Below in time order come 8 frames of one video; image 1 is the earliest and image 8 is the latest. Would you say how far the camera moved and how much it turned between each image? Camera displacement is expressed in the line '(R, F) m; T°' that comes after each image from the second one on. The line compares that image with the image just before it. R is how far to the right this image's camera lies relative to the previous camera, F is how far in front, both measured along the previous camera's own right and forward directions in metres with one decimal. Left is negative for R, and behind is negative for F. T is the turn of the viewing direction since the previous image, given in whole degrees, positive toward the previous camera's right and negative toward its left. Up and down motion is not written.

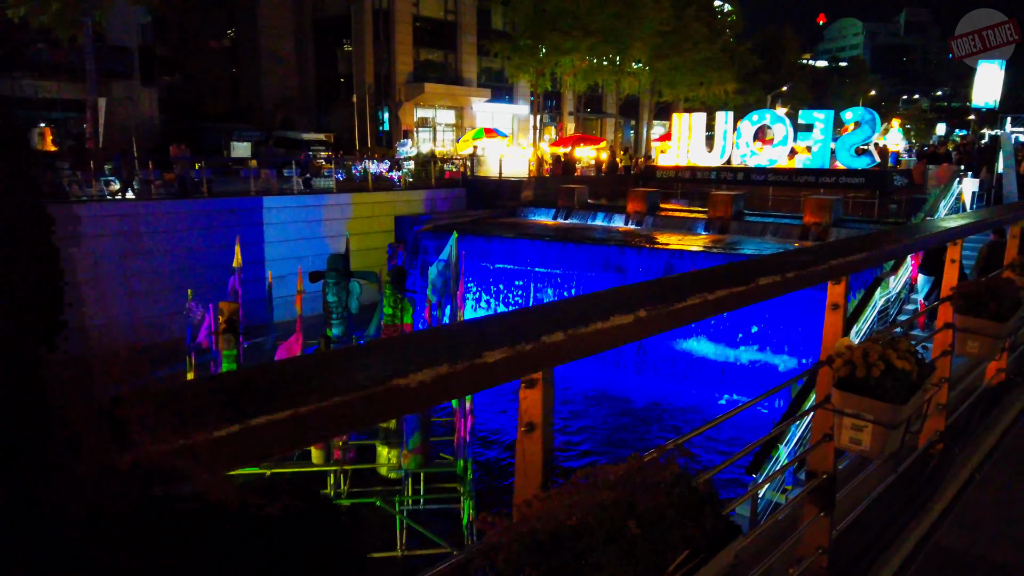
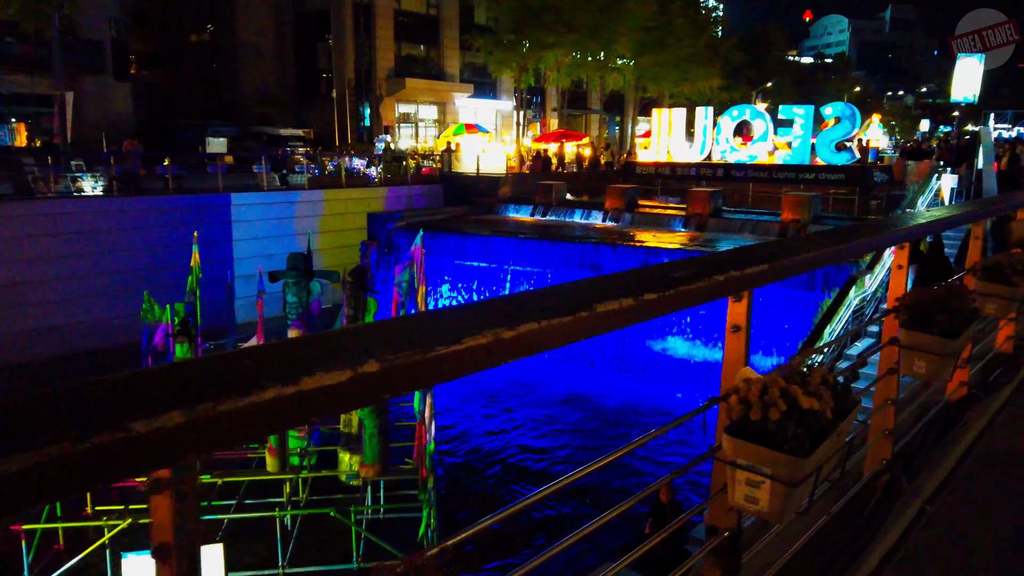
(+0.3, +0.3) m; +1°
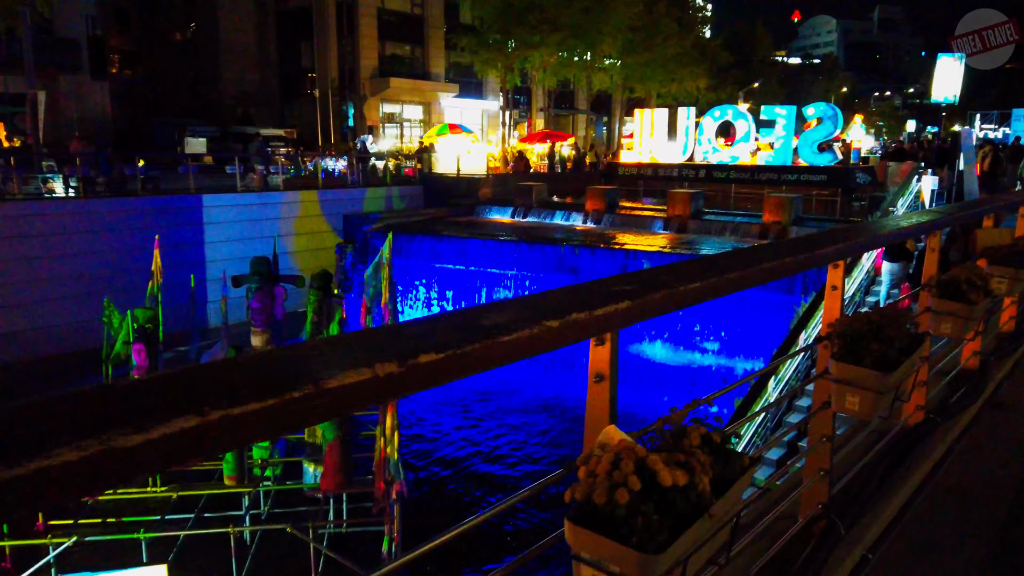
(+0.3, +0.3) m; +1°
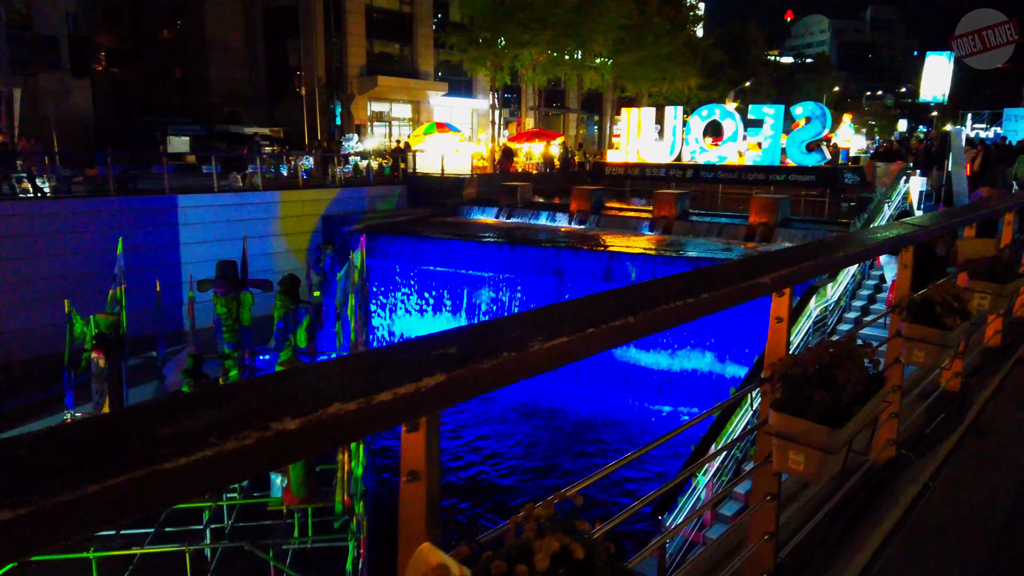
(+0.3, +0.3) m; 0°
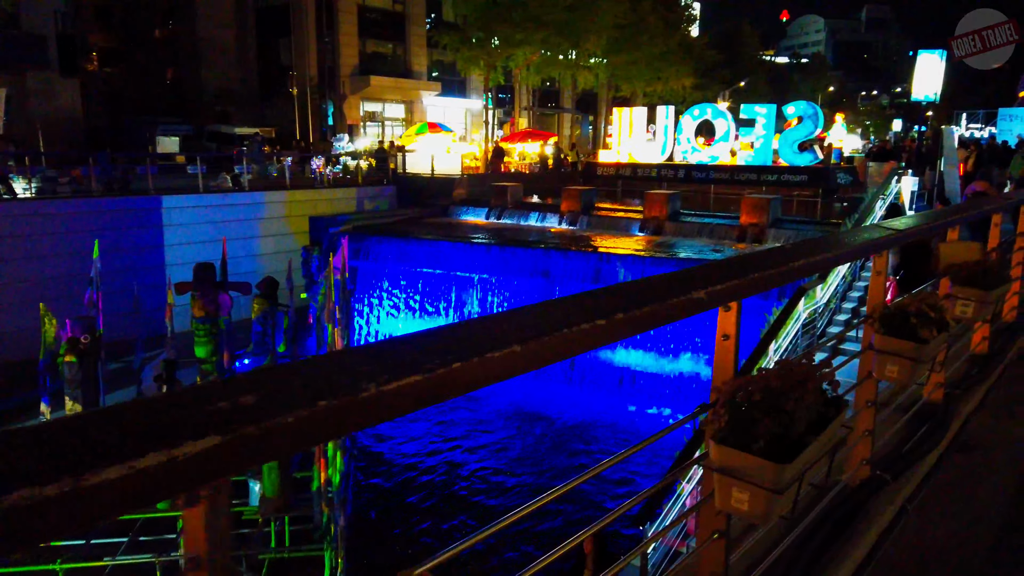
(+0.2, +0.2) m; 0°
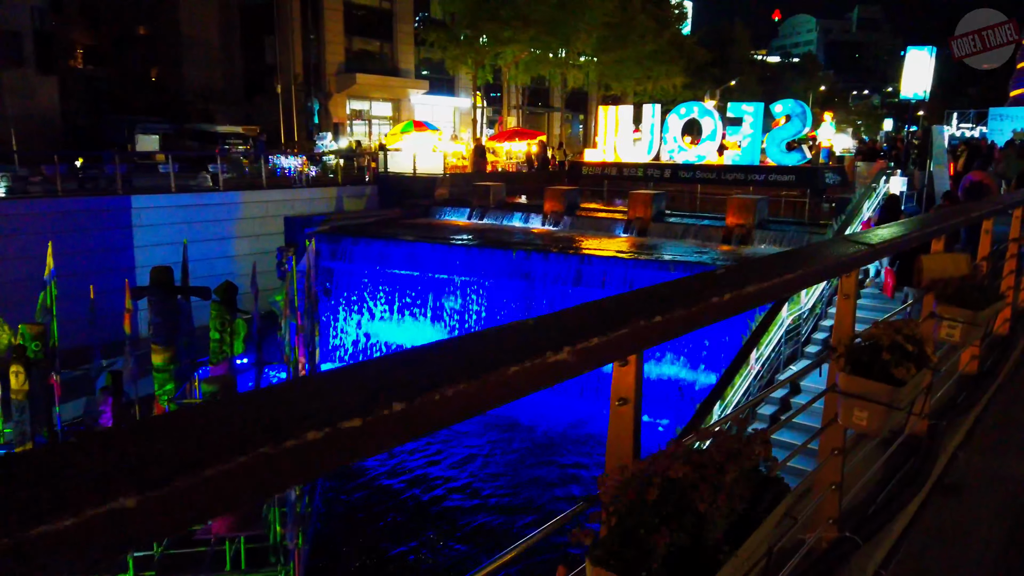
(+0.3, +0.4) m; +1°
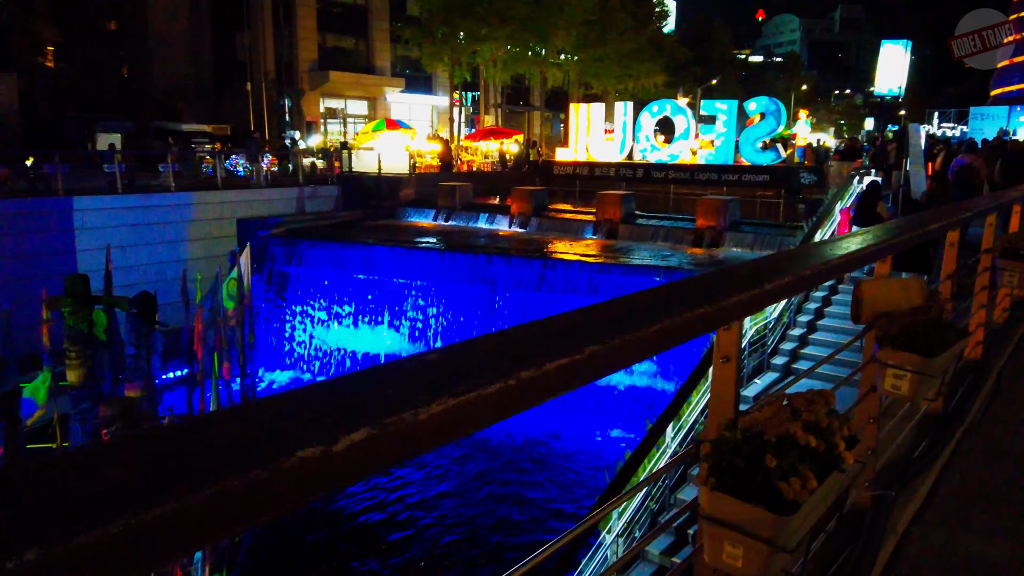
(+0.5, +0.7) m; +1°
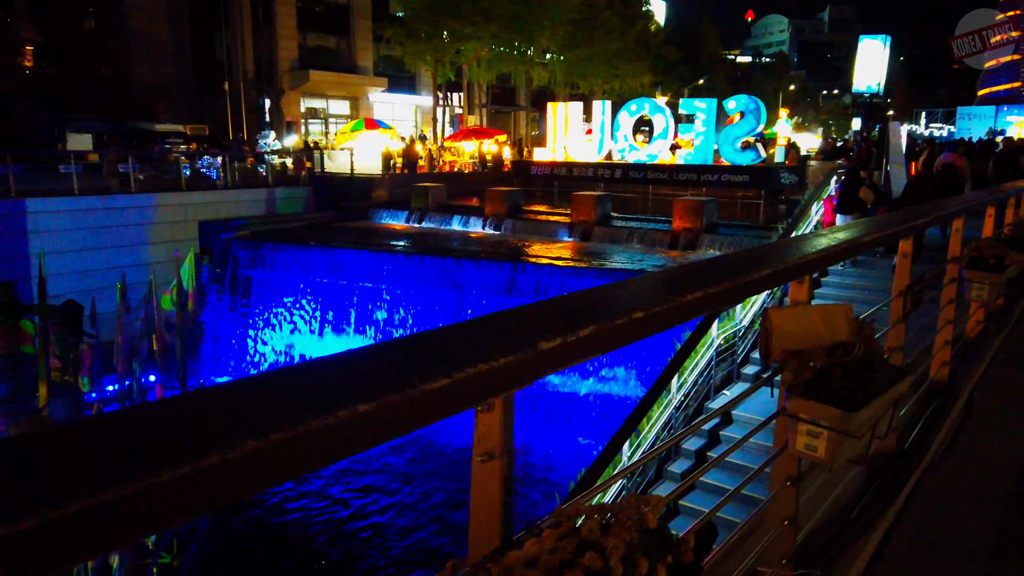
(+0.4, +0.5) m; +1°
